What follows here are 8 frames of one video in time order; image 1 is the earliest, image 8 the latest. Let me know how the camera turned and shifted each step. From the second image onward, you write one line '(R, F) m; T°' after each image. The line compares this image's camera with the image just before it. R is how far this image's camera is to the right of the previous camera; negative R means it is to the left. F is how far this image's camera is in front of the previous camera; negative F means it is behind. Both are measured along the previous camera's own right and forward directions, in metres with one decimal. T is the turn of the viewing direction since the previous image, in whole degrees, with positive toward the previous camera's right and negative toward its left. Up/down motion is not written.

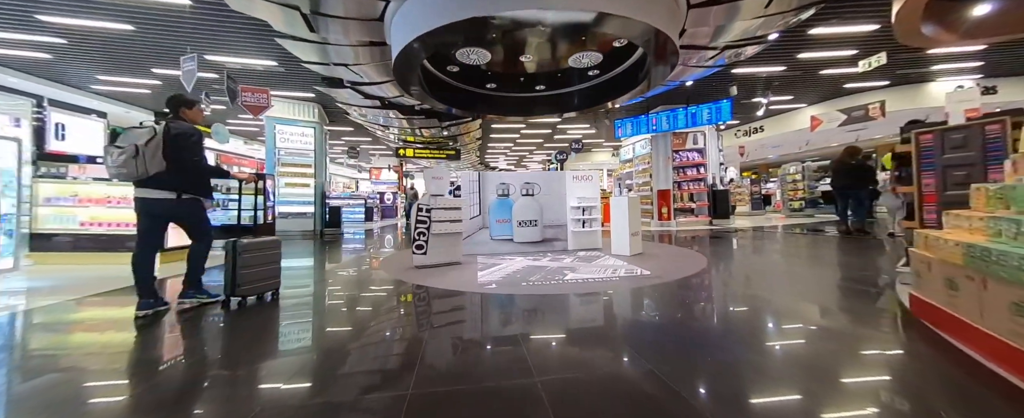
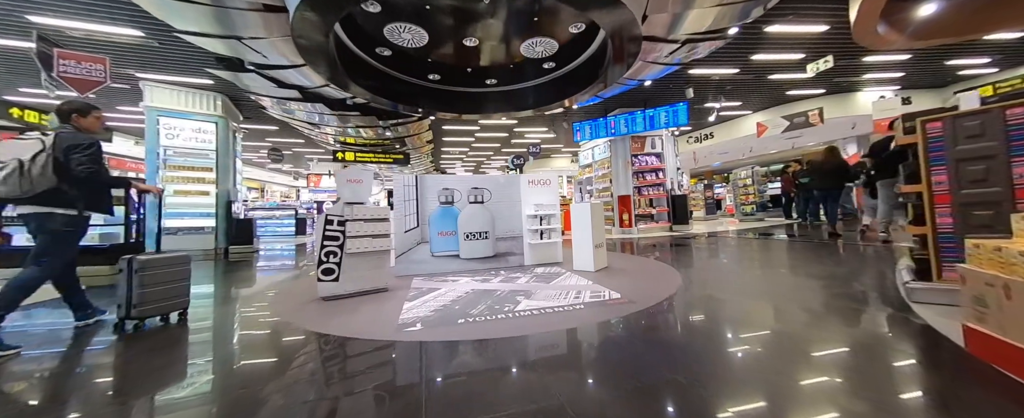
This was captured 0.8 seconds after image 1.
(+0.2, +0.6) m; +7°
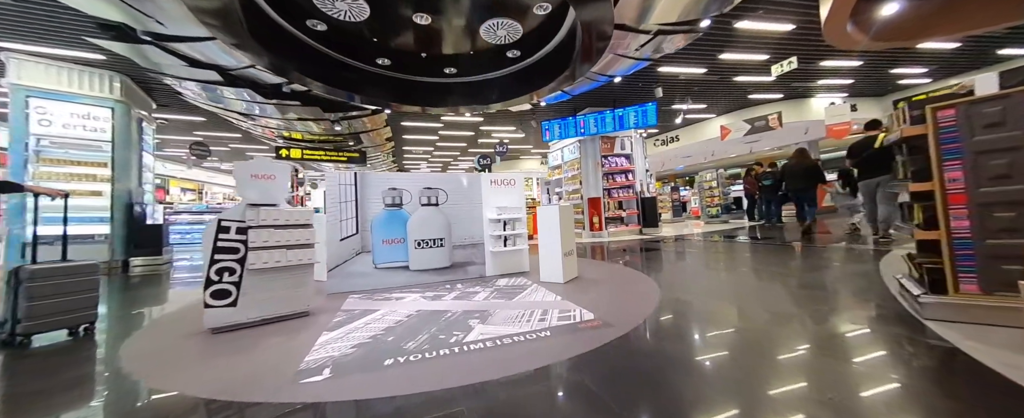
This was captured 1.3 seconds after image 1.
(+0.1, +0.4) m; +5°
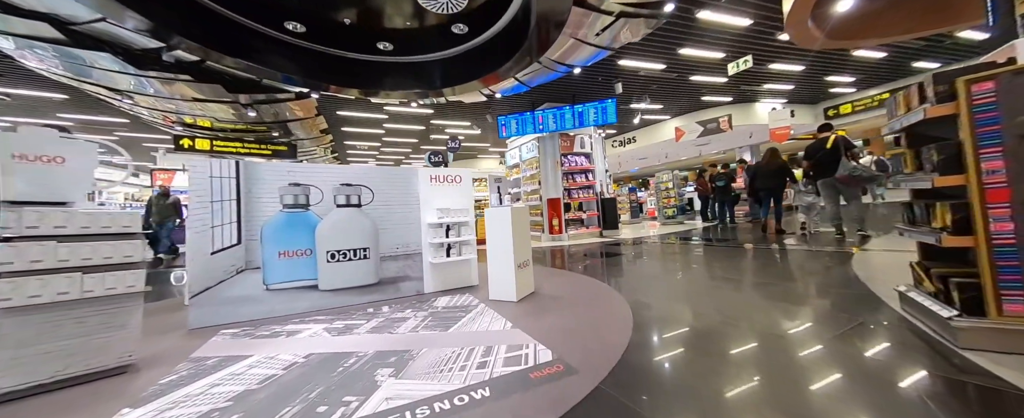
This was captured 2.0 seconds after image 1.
(+0.1, +0.5) m; +7°
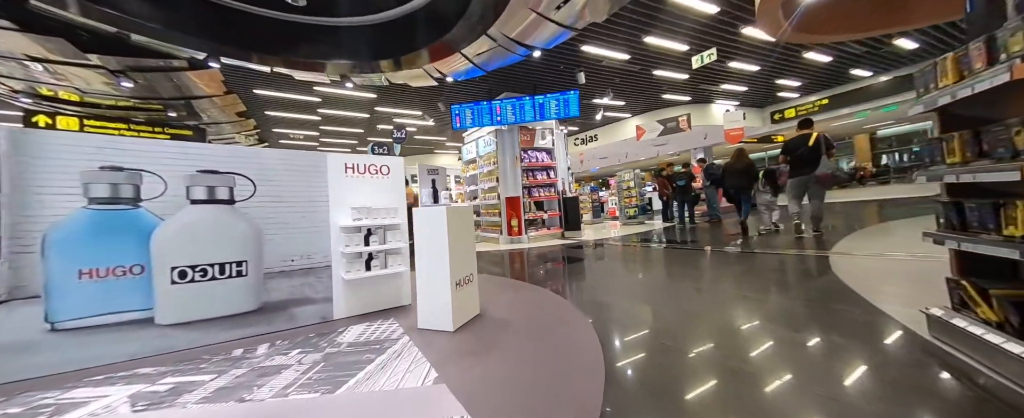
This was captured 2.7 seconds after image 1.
(+0.1, +0.5) m; +6°
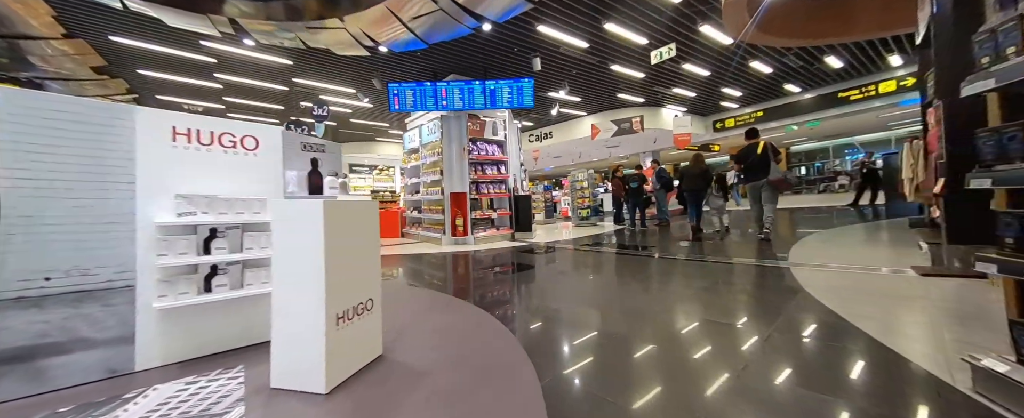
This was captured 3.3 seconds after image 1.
(+0.1, +0.5) m; +8°
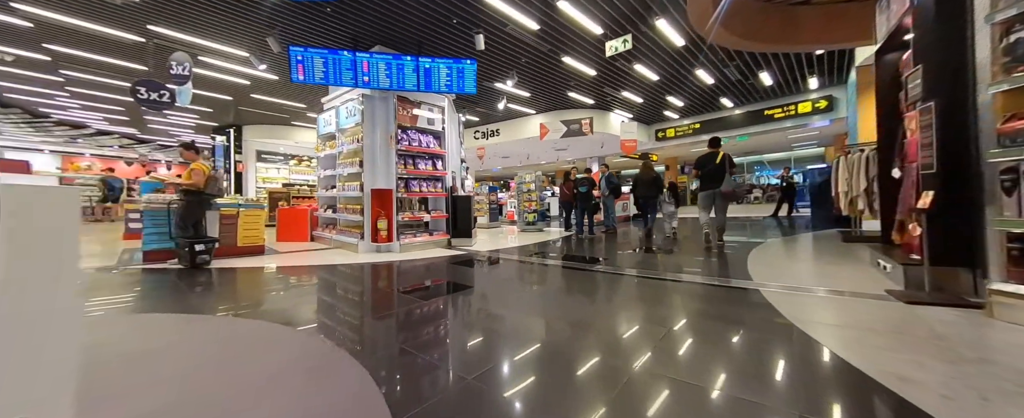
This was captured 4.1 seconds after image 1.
(+0.2, +0.7) m; +9°
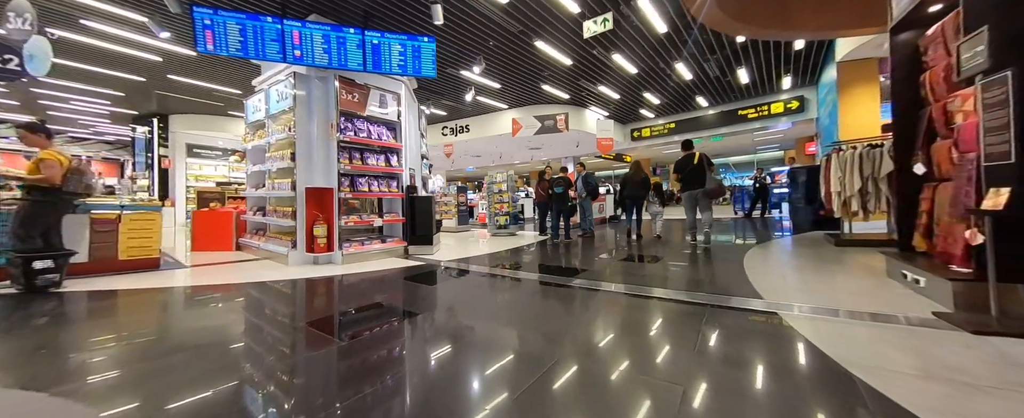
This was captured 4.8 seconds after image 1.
(+0.1, +0.6) m; +4°
